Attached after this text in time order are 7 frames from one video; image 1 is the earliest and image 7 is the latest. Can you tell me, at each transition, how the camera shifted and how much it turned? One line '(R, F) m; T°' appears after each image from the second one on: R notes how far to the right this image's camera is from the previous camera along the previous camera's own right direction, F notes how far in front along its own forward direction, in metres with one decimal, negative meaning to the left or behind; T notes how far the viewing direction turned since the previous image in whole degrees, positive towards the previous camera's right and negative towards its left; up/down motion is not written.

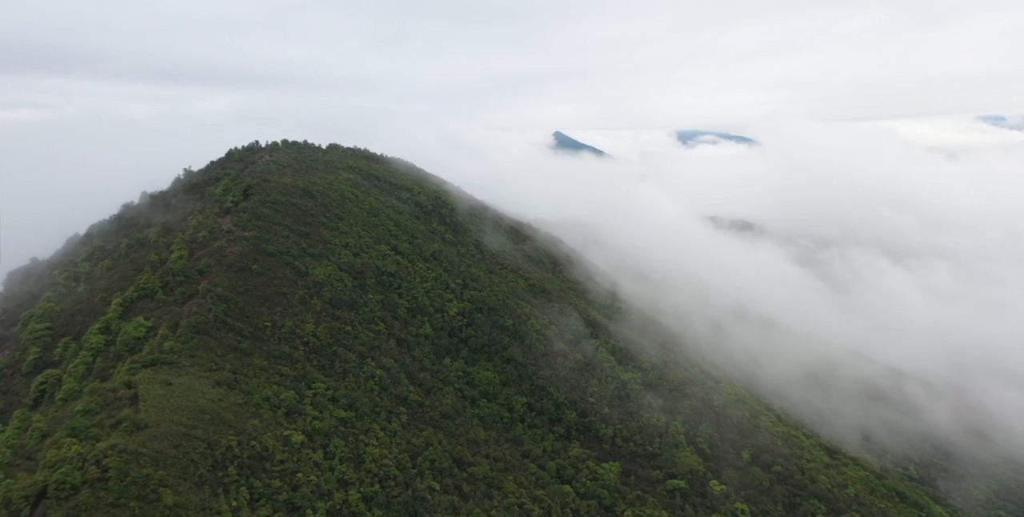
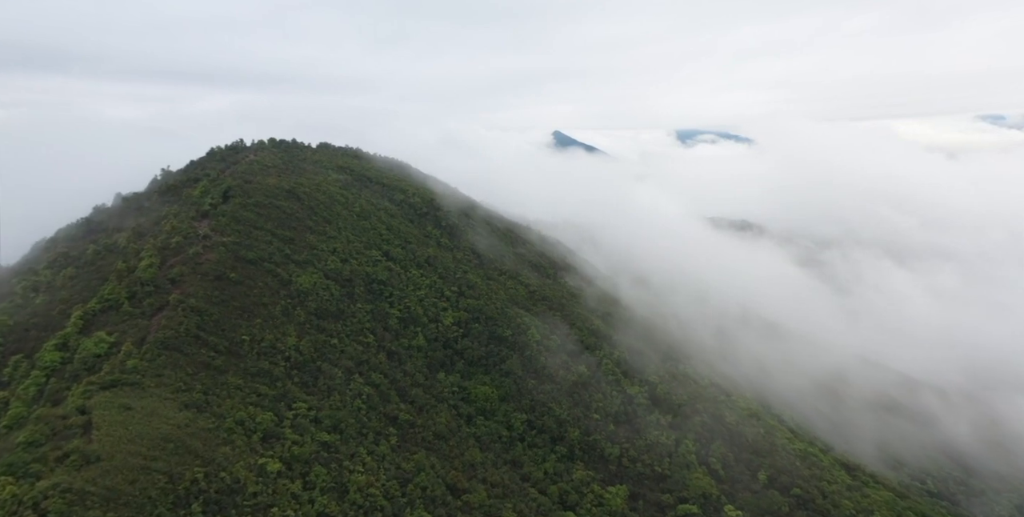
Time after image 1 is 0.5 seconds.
(+0.1, +3.6) m; 0°
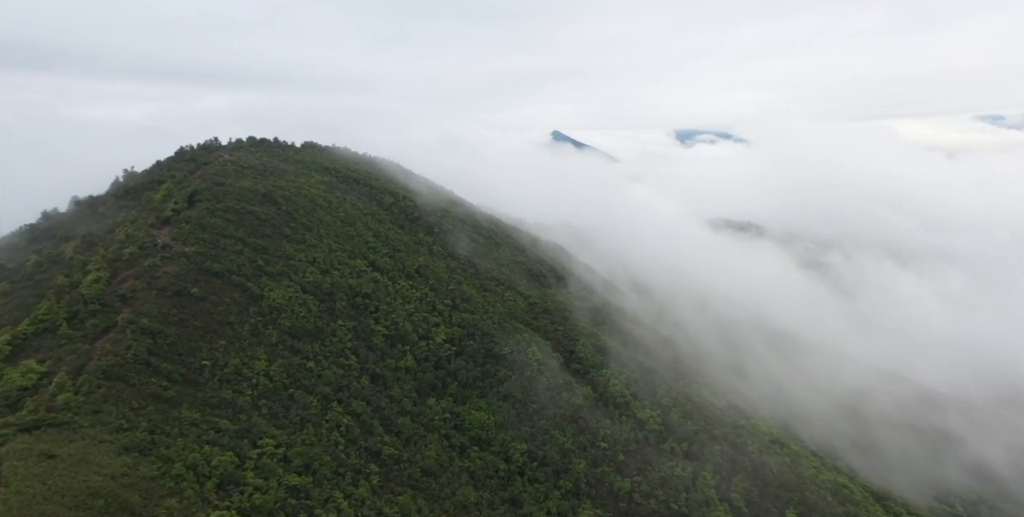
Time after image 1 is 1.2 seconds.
(+0.1, +5.1) m; 0°
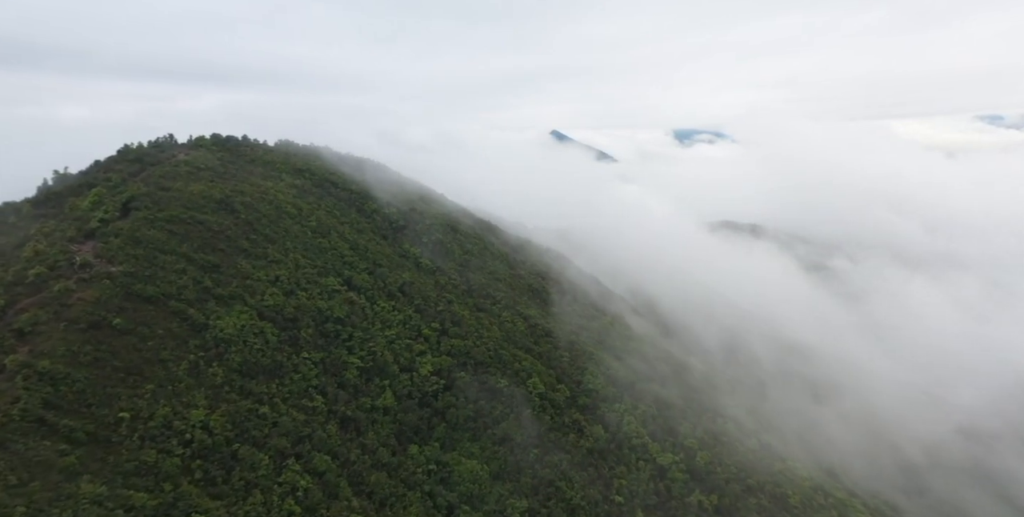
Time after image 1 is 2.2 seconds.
(+0.1, +7.3) m; 0°
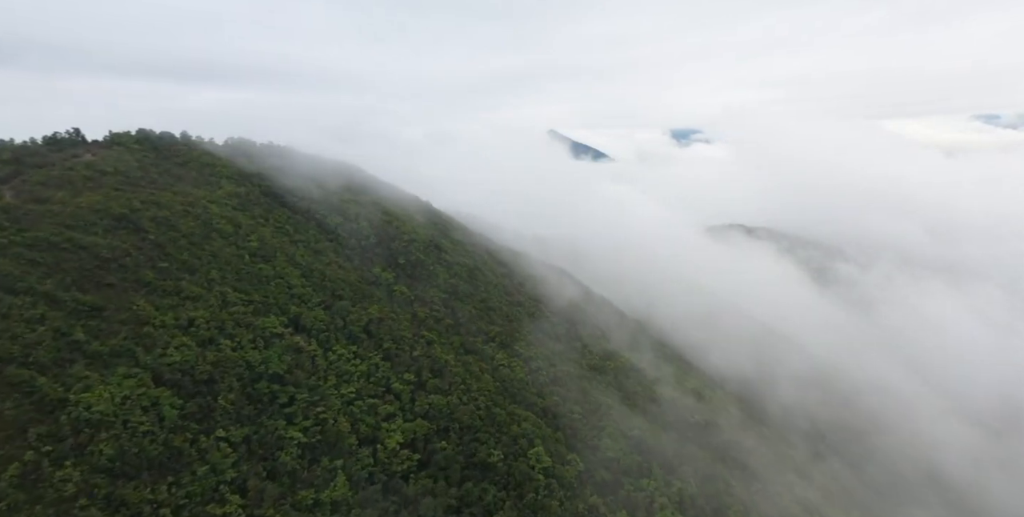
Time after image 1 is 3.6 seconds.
(+0.2, +10.6) m; 0°
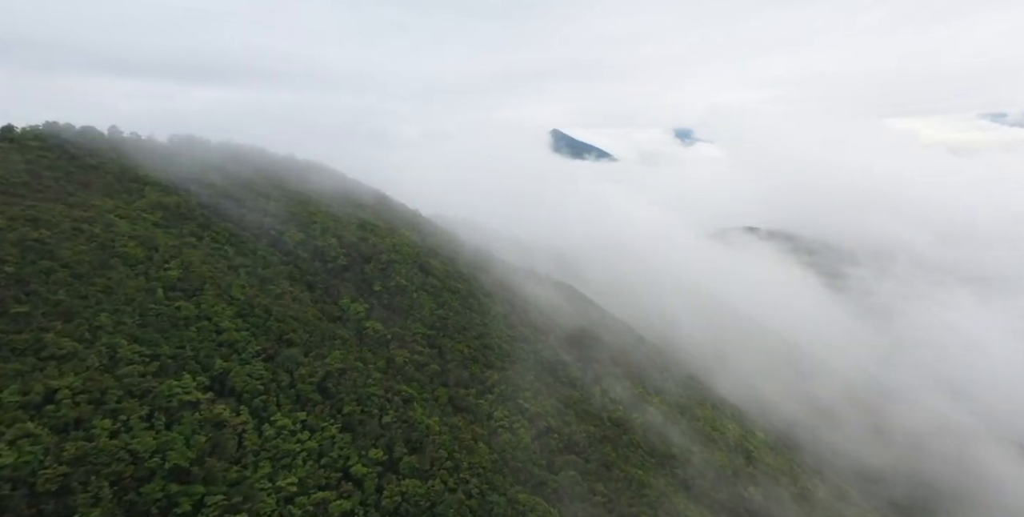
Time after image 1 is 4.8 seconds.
(0.0, +9.2) m; 0°
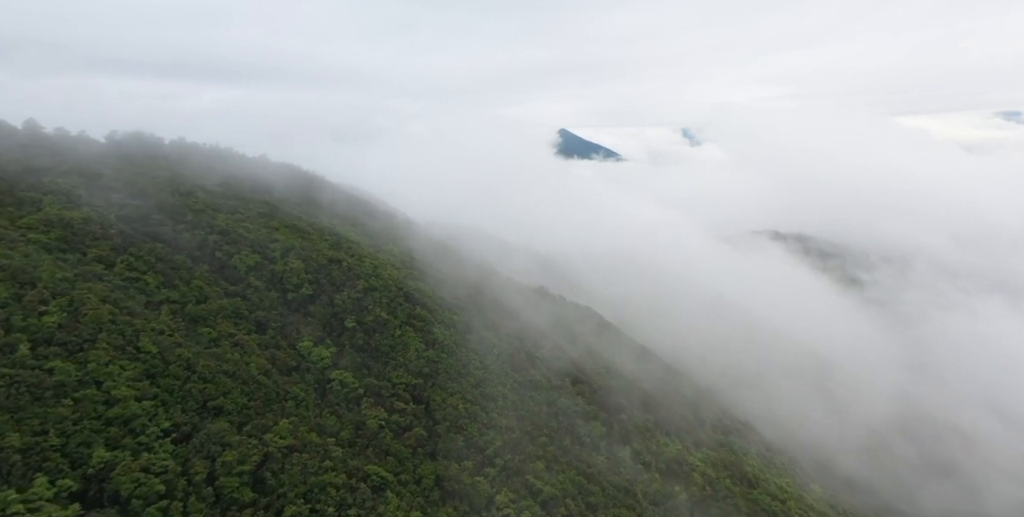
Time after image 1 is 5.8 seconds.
(0.0, +8.0) m; -1°
